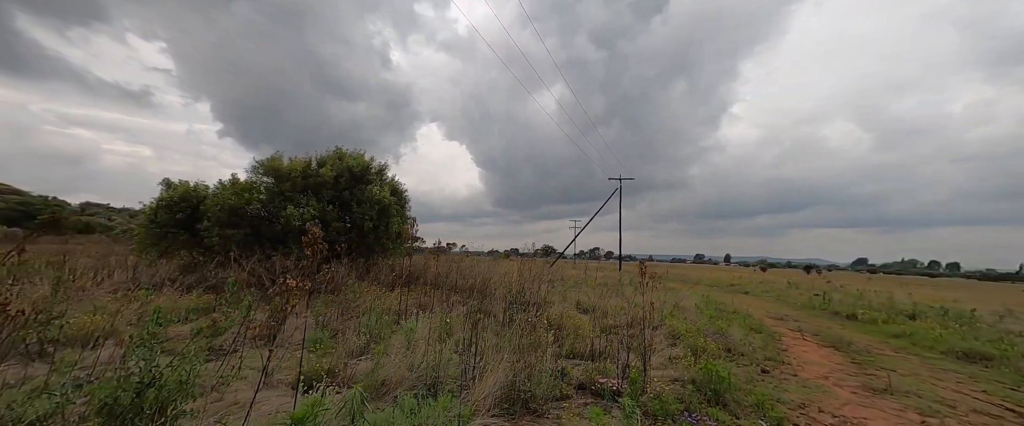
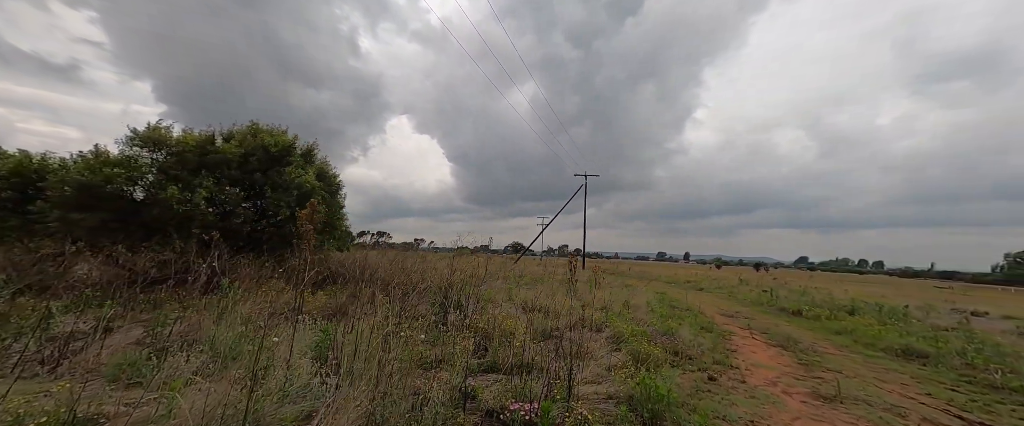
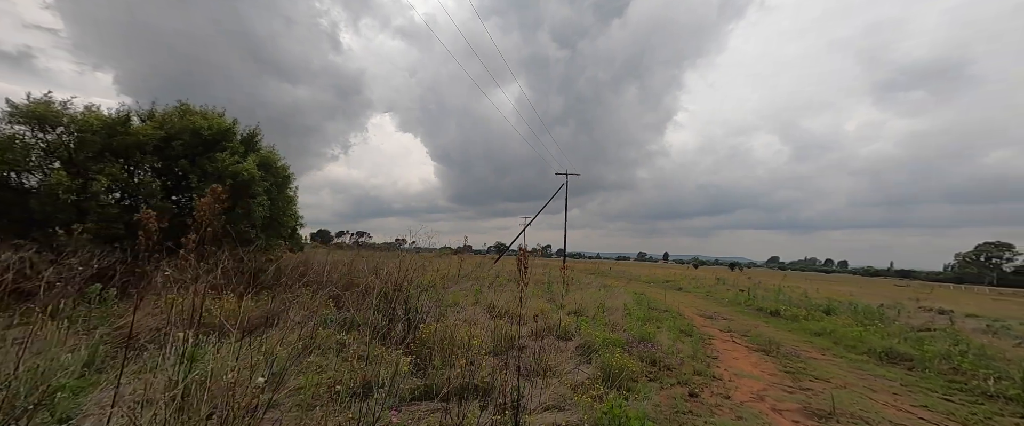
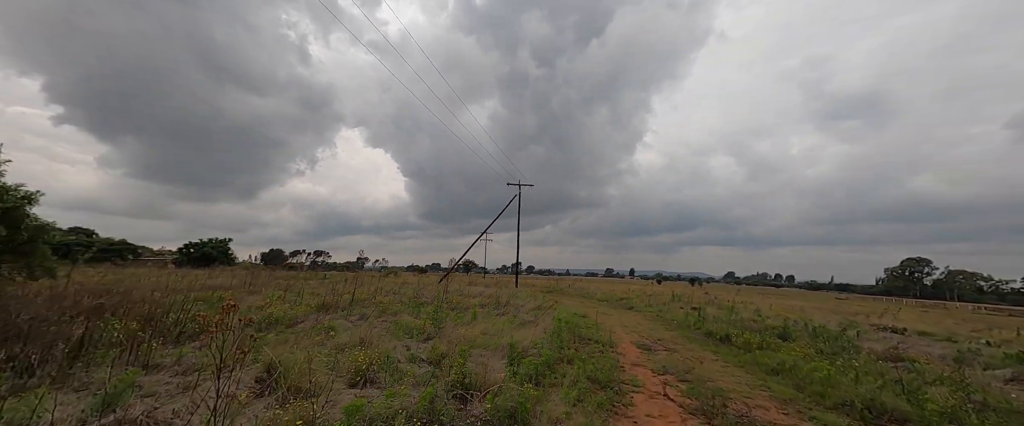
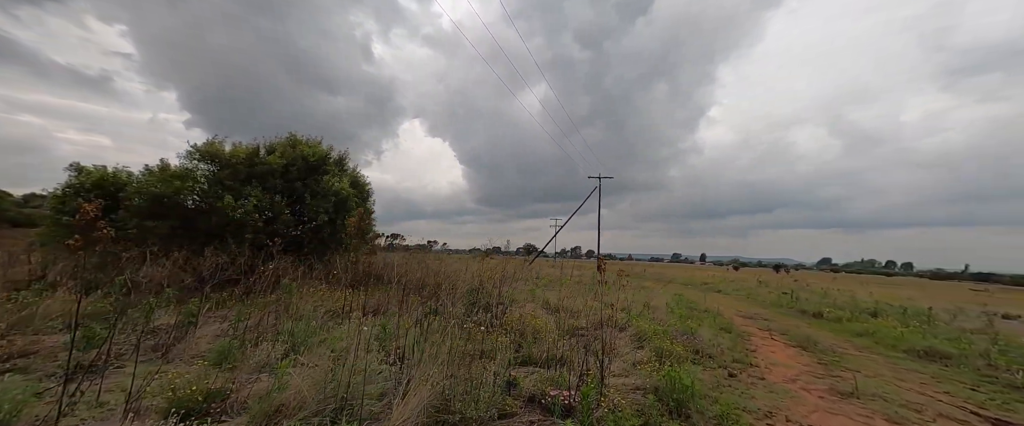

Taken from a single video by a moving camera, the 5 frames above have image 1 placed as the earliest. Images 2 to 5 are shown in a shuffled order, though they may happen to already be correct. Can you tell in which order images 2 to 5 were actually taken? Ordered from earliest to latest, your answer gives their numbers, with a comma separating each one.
5, 2, 3, 4
